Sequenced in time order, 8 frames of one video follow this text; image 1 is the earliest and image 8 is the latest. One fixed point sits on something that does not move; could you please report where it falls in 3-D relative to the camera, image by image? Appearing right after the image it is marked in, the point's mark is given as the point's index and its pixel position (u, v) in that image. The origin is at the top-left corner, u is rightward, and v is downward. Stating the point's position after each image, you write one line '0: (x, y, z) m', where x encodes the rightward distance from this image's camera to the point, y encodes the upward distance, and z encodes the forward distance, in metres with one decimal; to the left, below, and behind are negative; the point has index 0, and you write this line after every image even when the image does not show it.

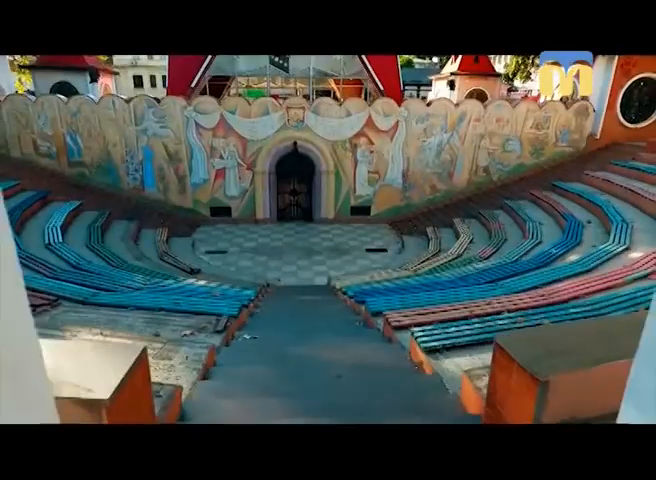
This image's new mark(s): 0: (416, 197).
0: (+1.7, +0.8, +7.7) m
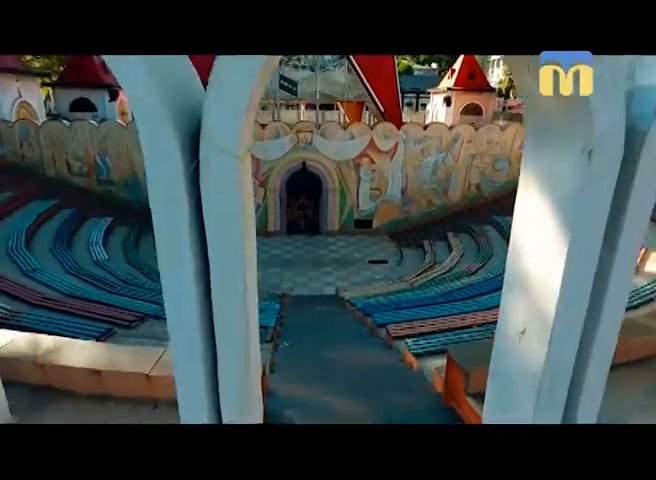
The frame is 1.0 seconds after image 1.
0: (+1.8, +0.6, +8.4) m
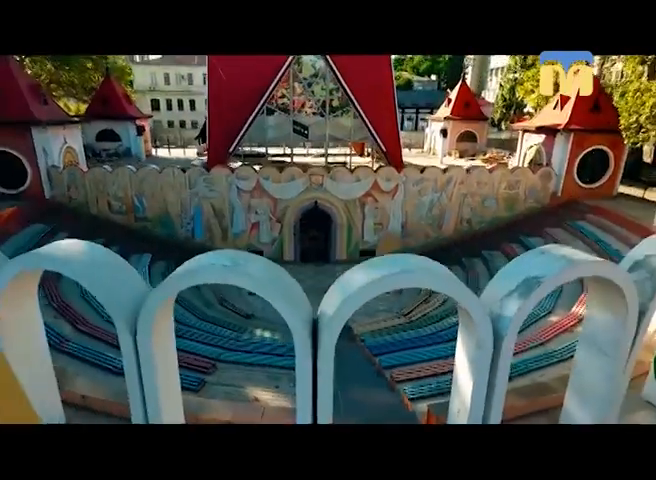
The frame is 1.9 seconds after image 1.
0: (+2.0, -0.1, +9.5) m
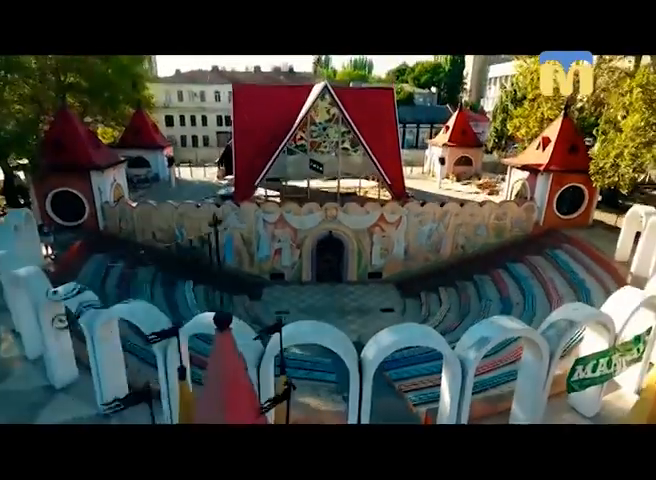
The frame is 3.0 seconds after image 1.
0: (+2.3, -0.7, +11.0) m
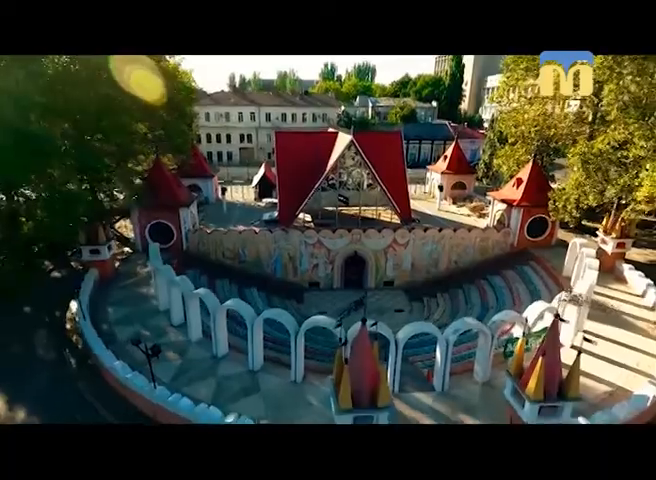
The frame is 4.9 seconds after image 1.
0: (+3.2, -1.3, +14.4) m
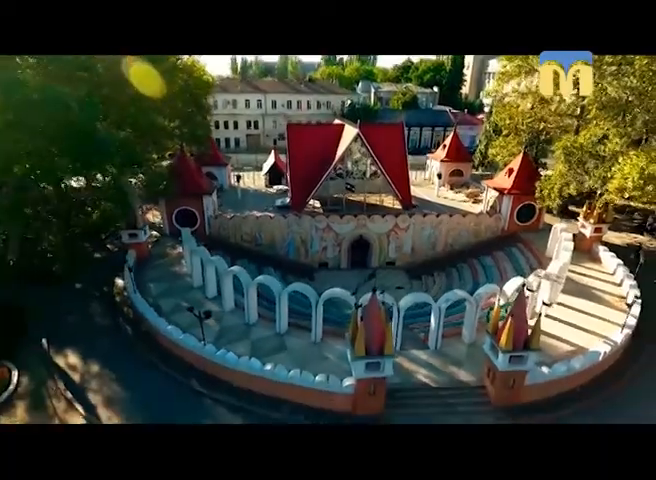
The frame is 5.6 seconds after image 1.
0: (+3.6, -0.7, +16.0) m
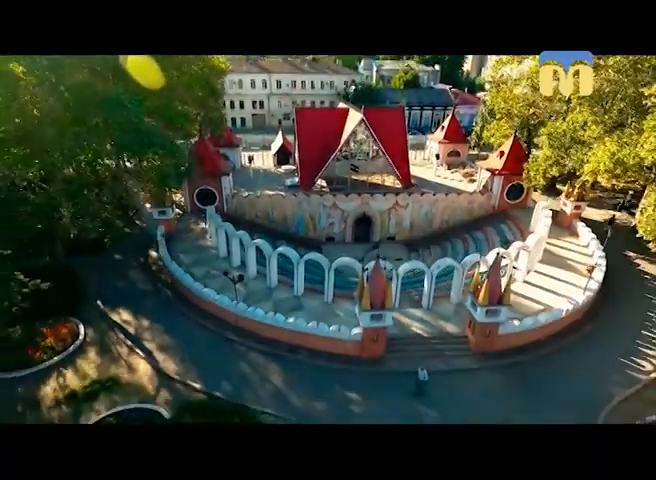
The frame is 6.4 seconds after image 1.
0: (+3.8, +0.3, +17.6) m
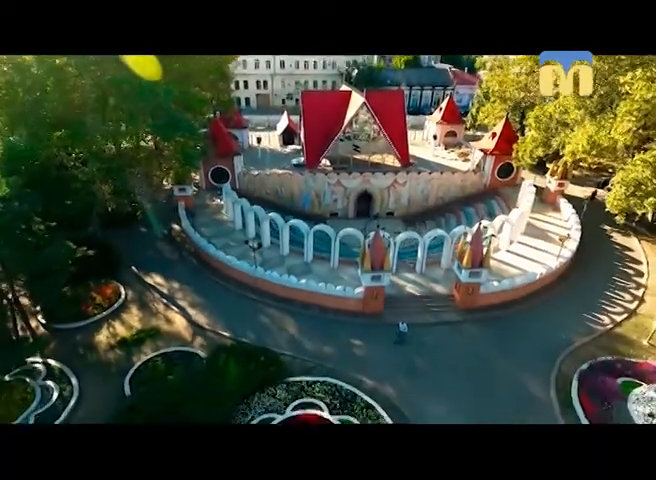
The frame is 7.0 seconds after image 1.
0: (+4.0, +1.5, +19.0) m
